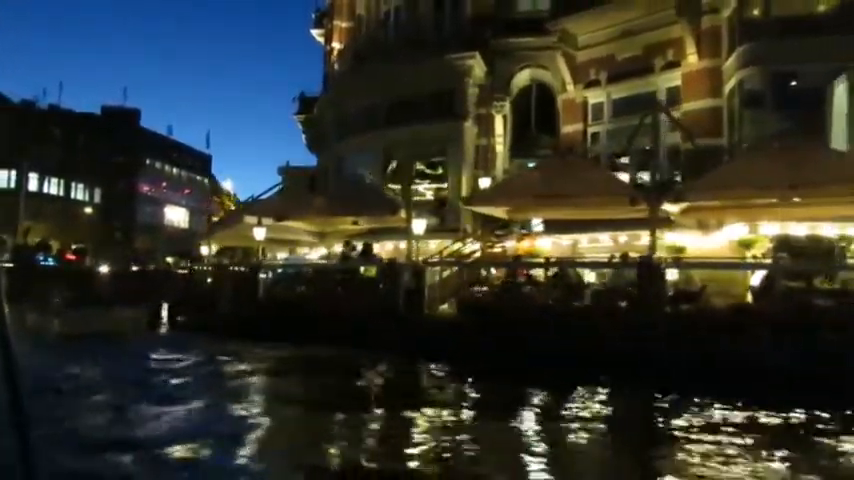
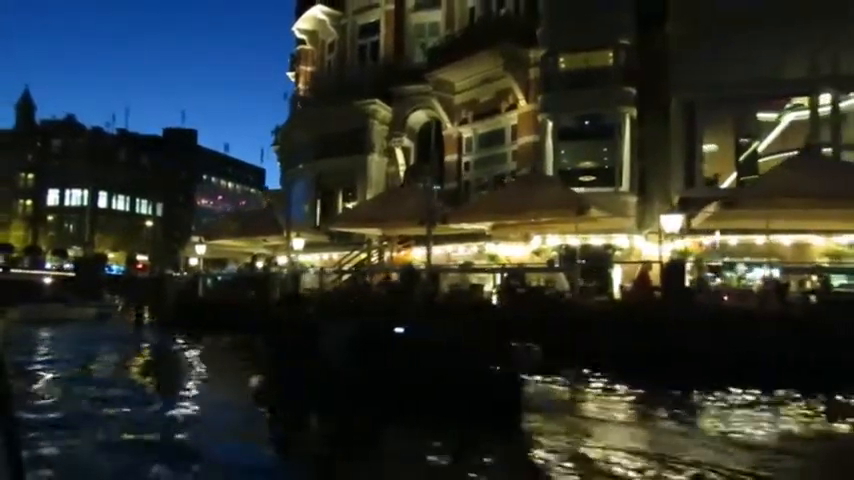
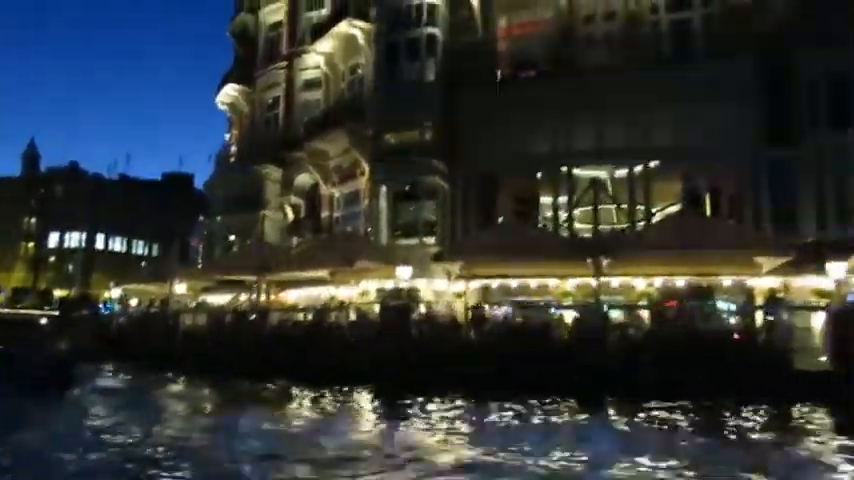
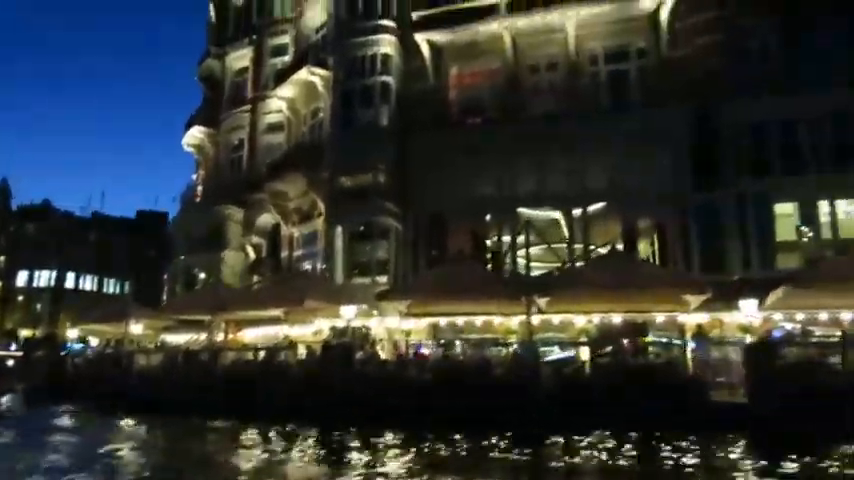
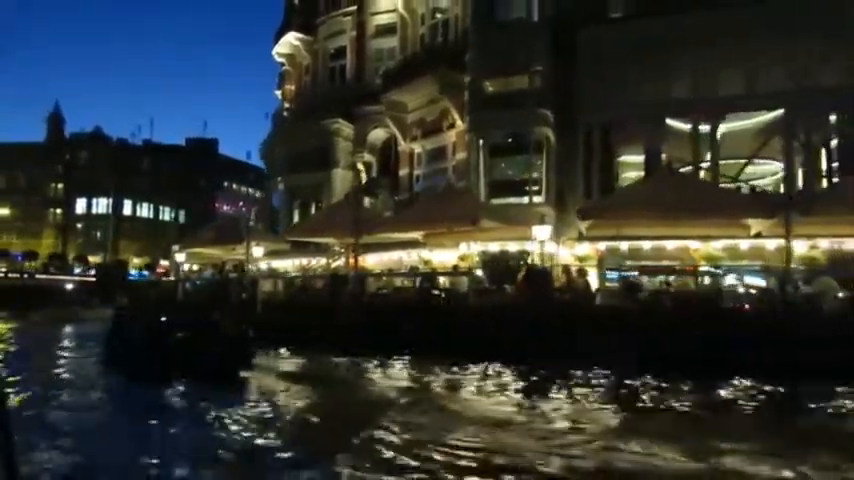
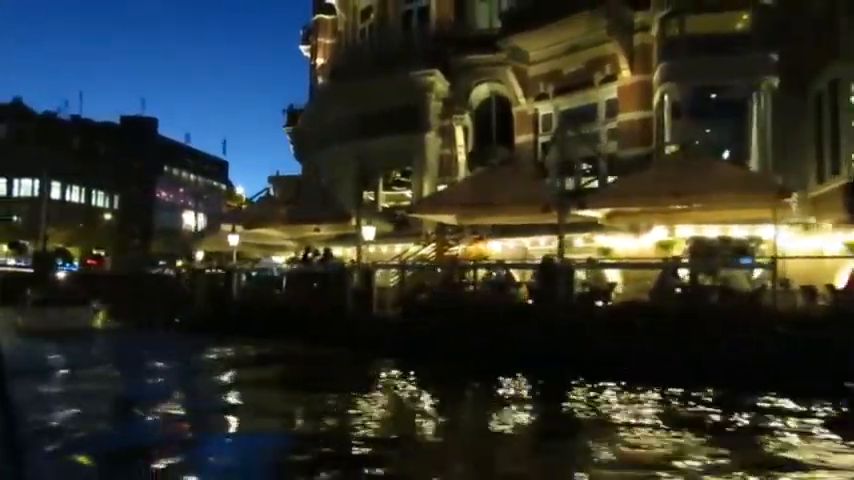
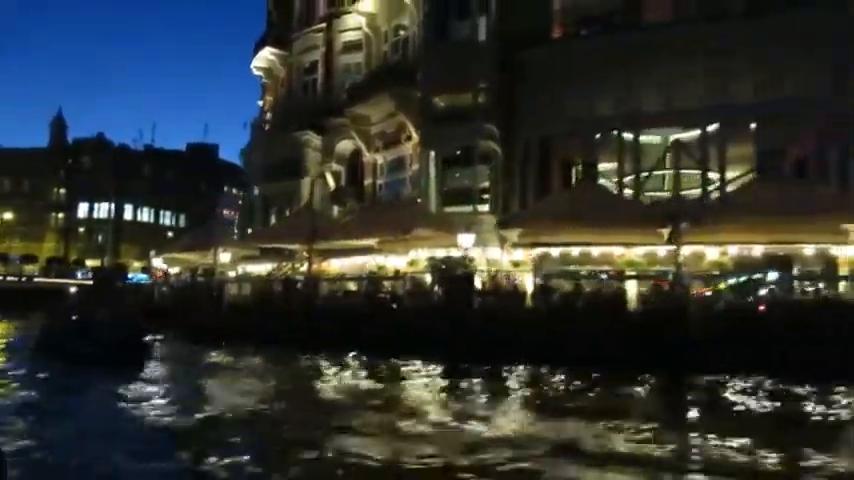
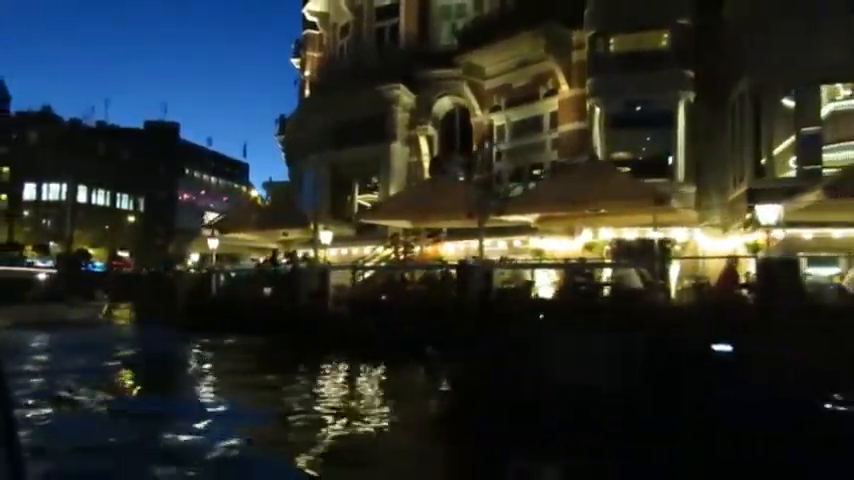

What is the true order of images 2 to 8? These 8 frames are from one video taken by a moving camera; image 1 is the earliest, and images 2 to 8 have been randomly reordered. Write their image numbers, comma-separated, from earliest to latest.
6, 8, 2, 5, 7, 3, 4
